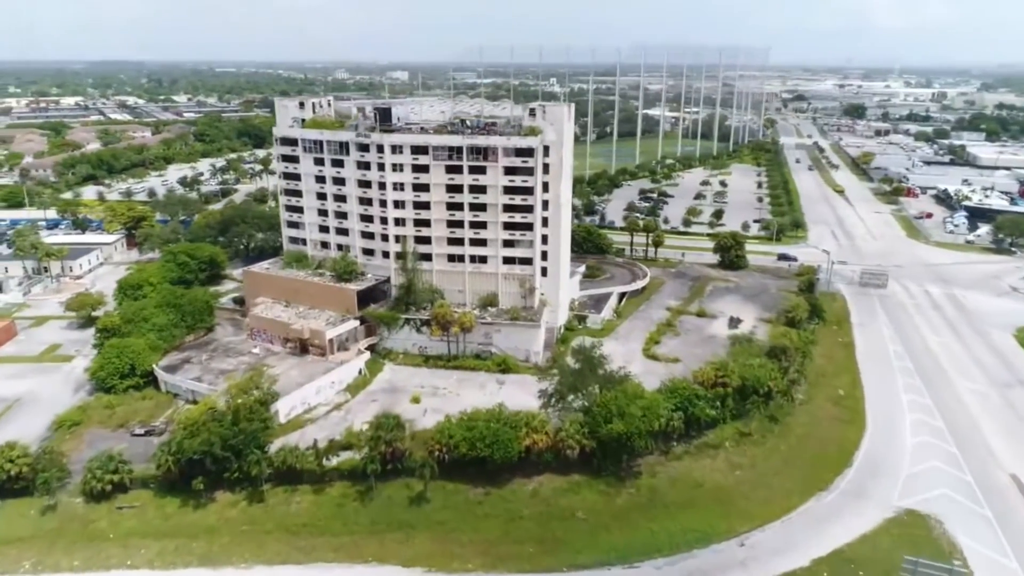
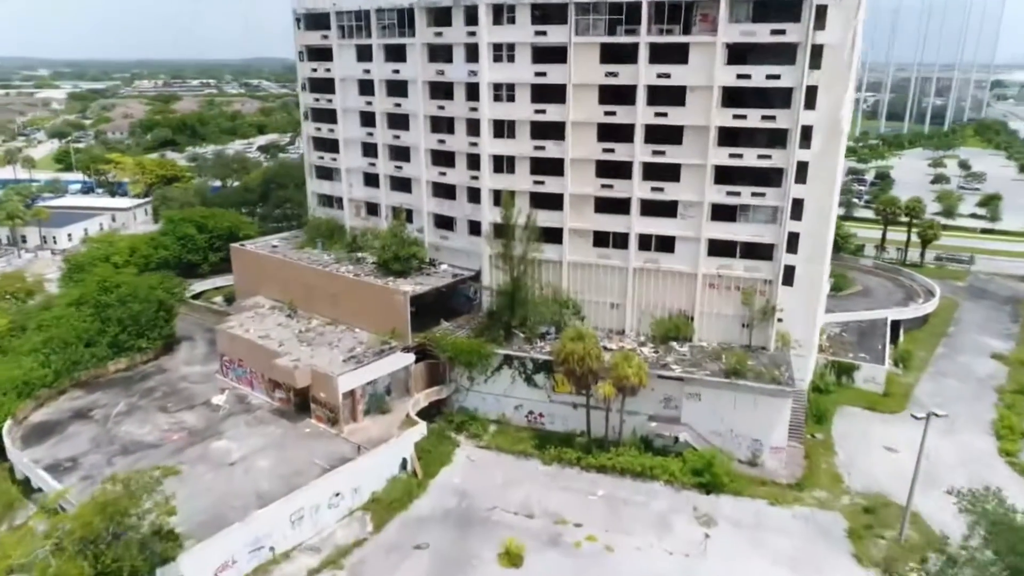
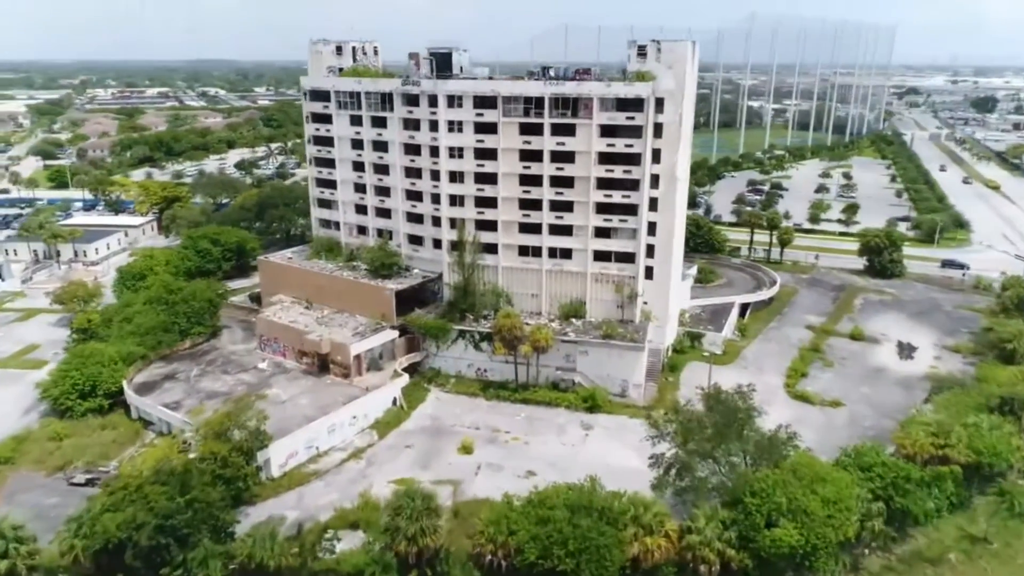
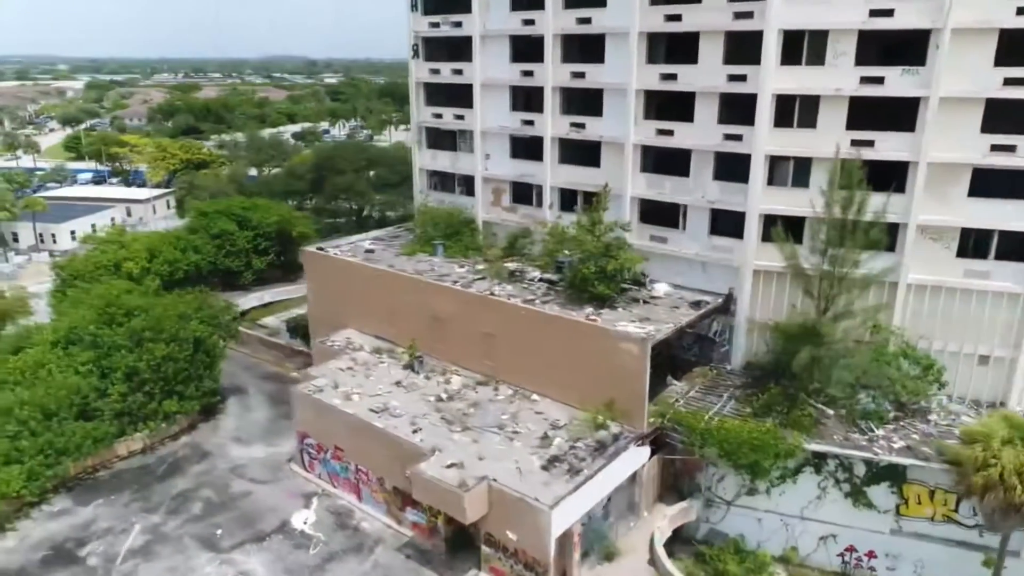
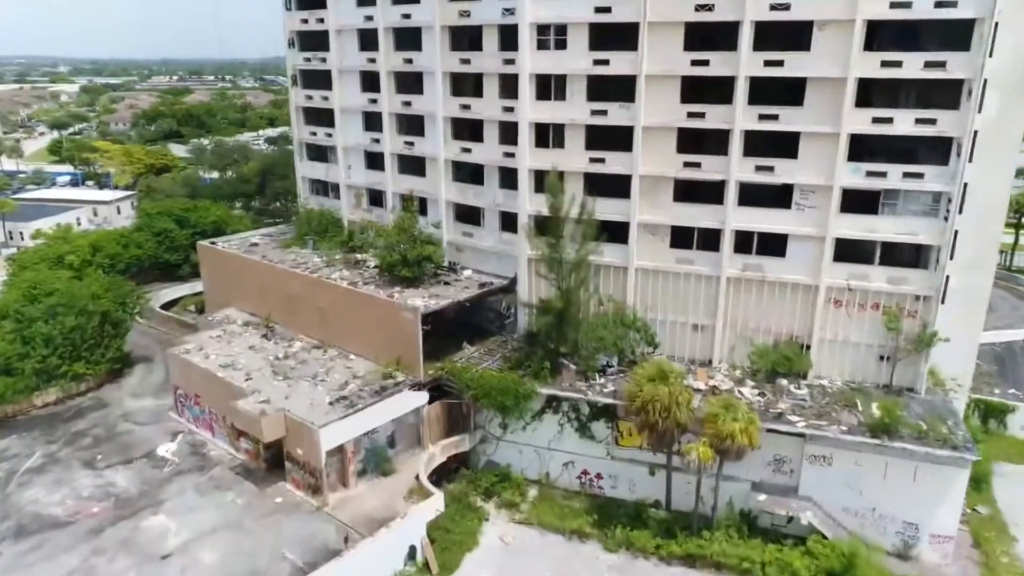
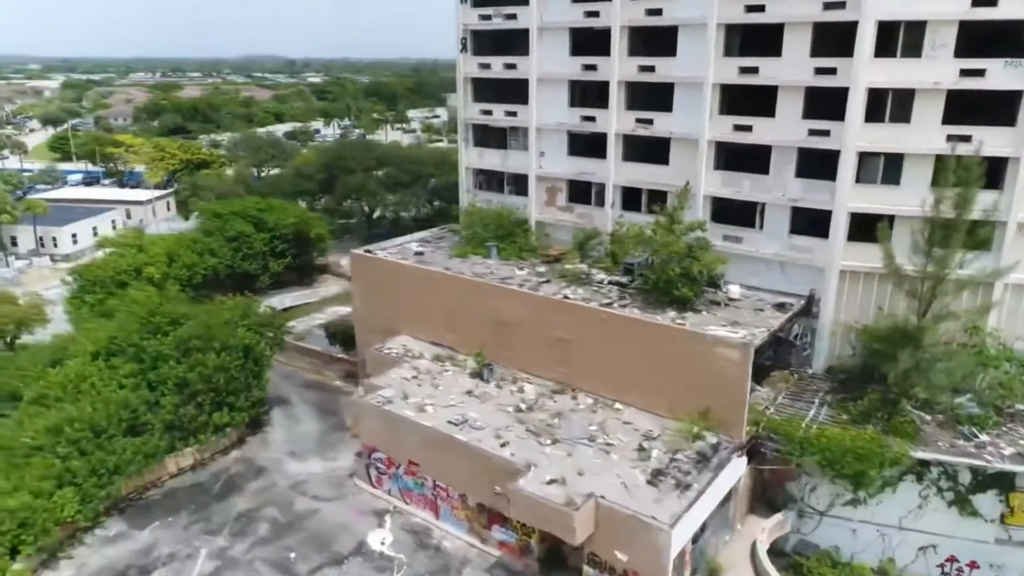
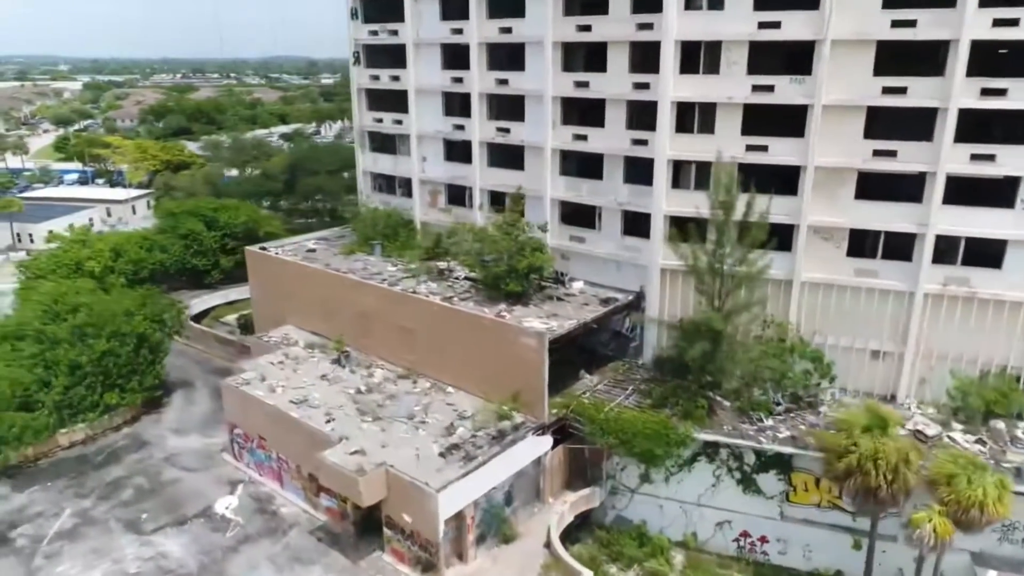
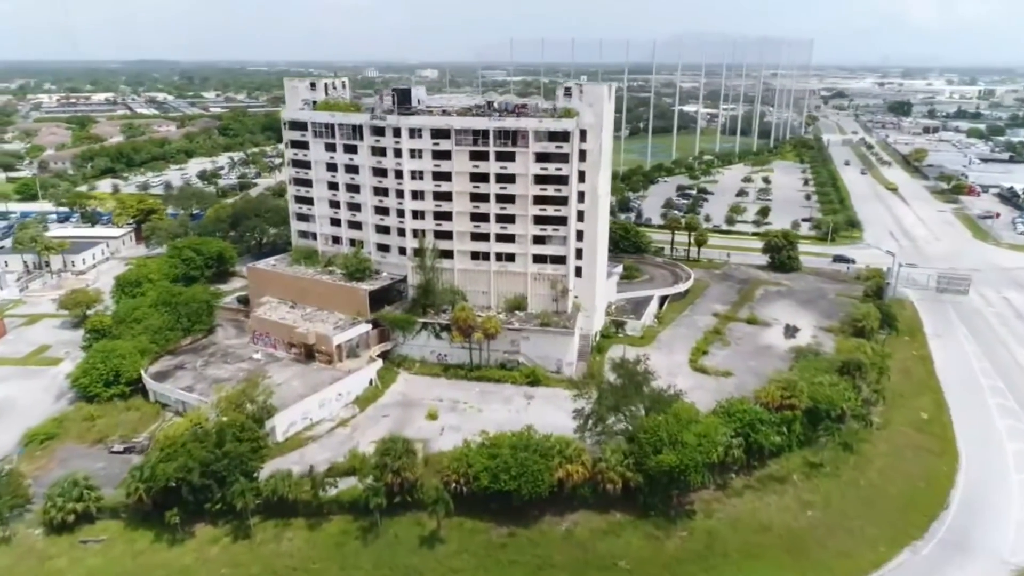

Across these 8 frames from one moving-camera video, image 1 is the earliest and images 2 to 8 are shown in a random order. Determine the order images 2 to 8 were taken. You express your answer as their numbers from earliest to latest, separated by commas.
8, 3, 2, 5, 7, 4, 6
